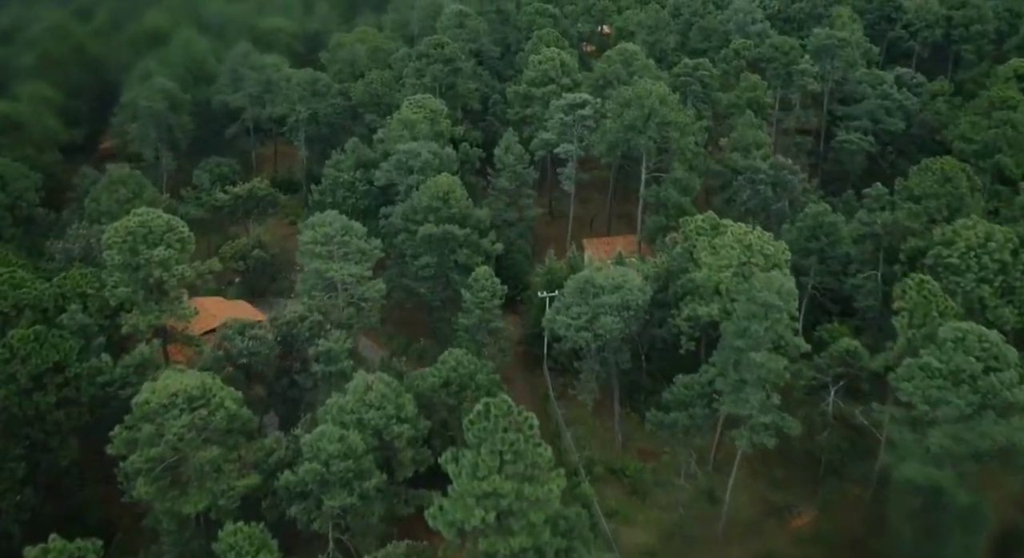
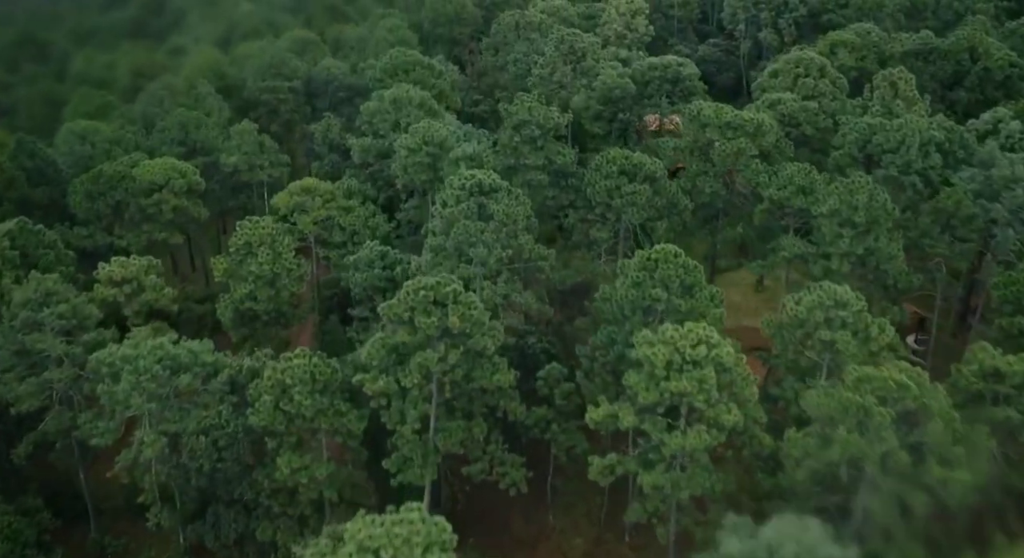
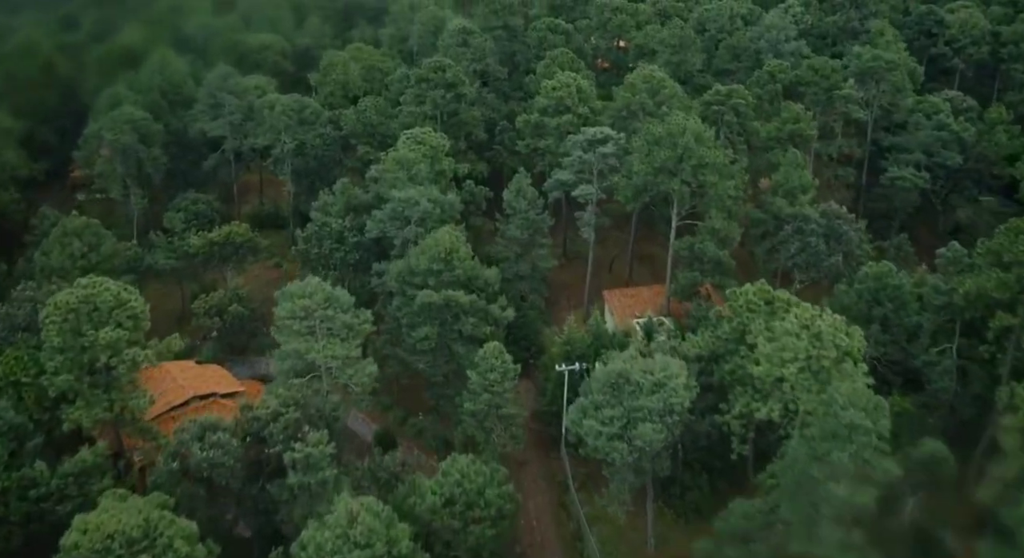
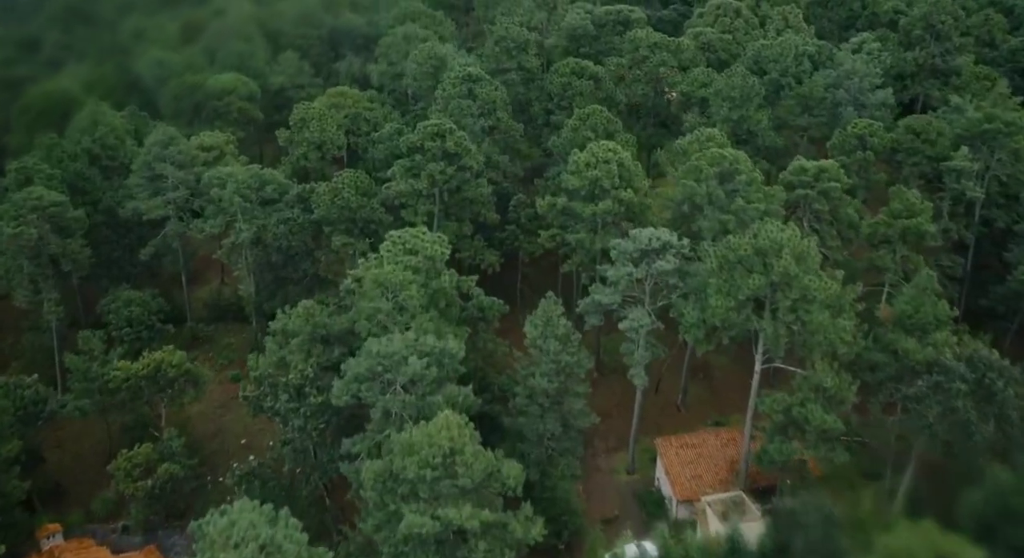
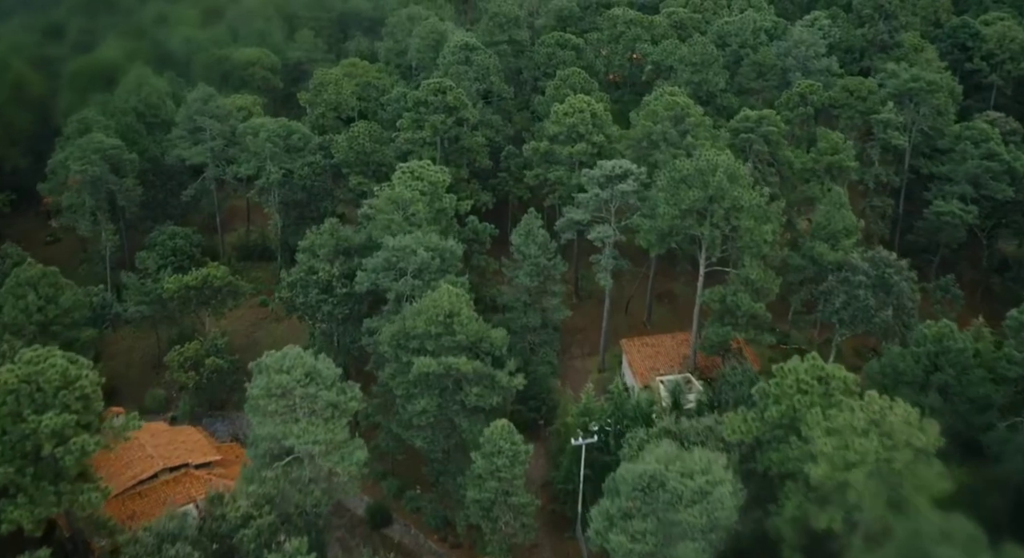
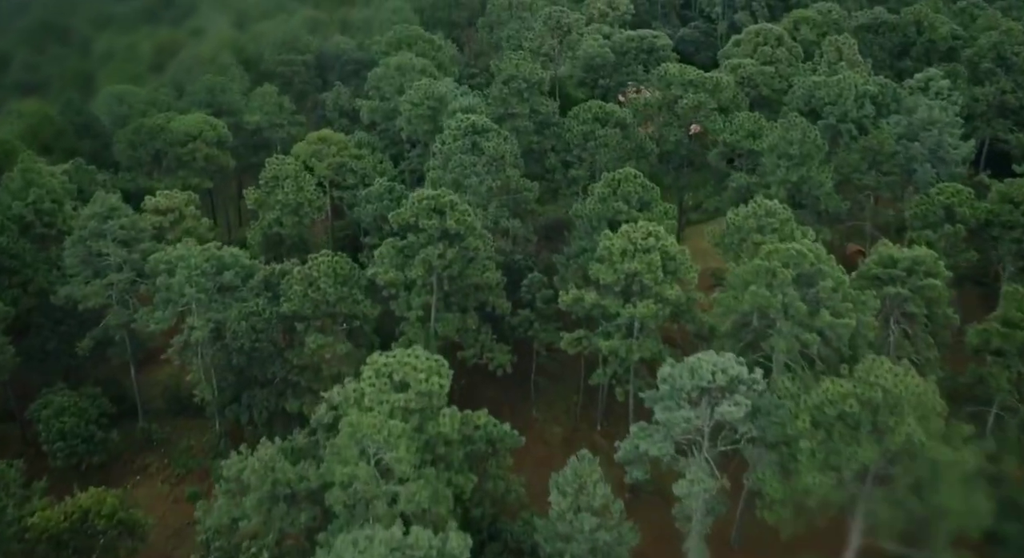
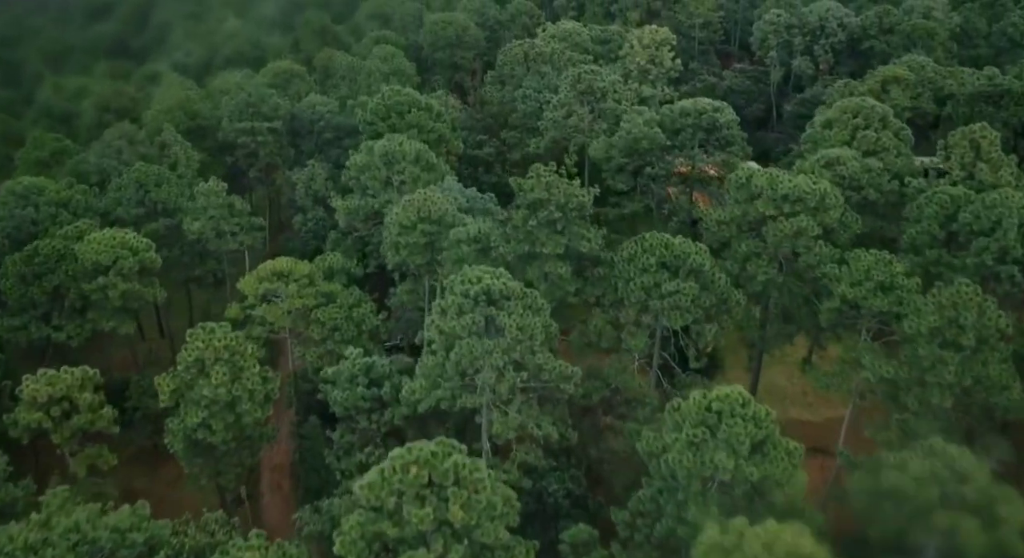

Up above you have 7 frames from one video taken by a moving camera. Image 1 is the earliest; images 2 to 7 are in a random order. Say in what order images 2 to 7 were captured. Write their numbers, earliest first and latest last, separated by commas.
3, 5, 4, 6, 2, 7
